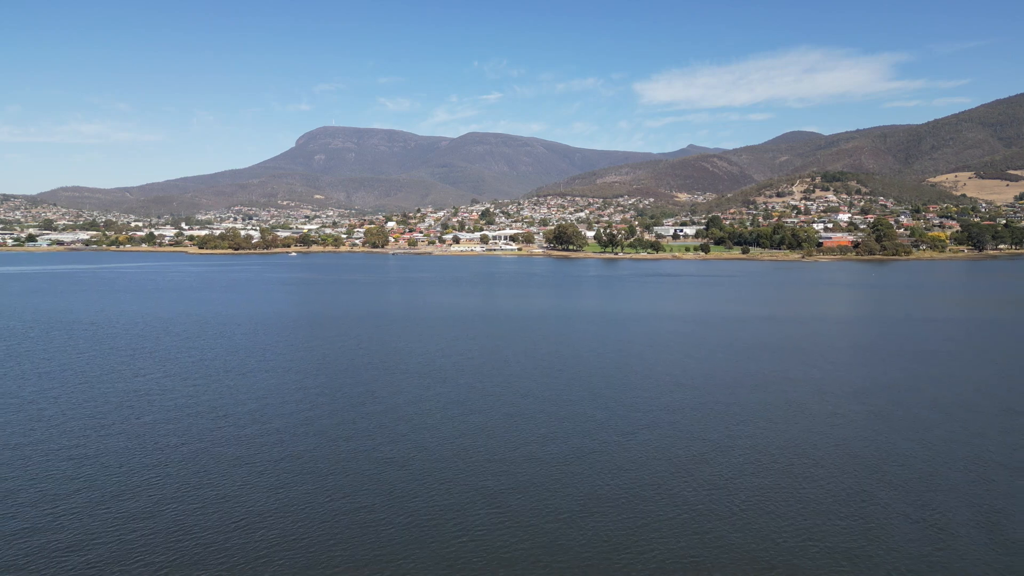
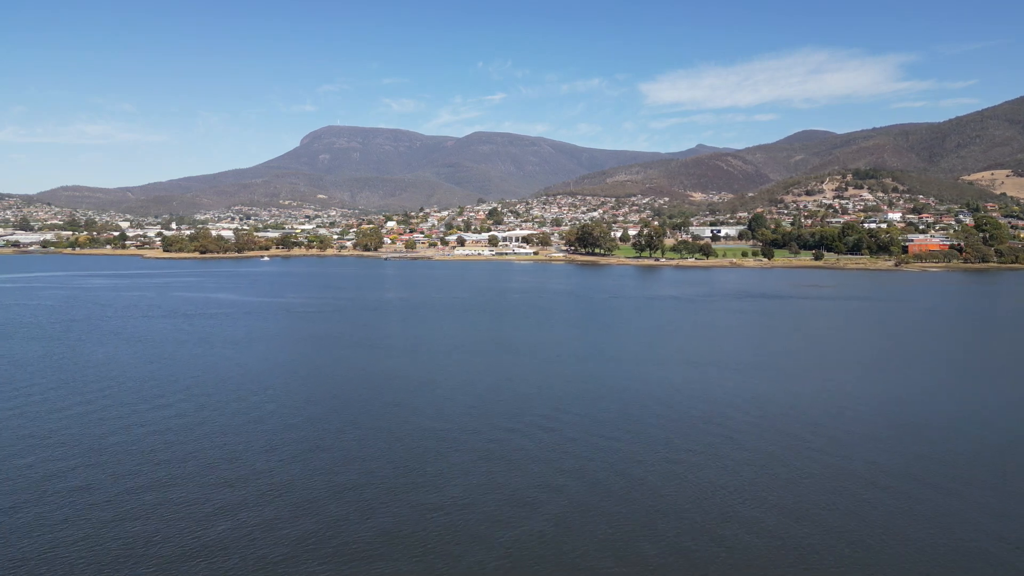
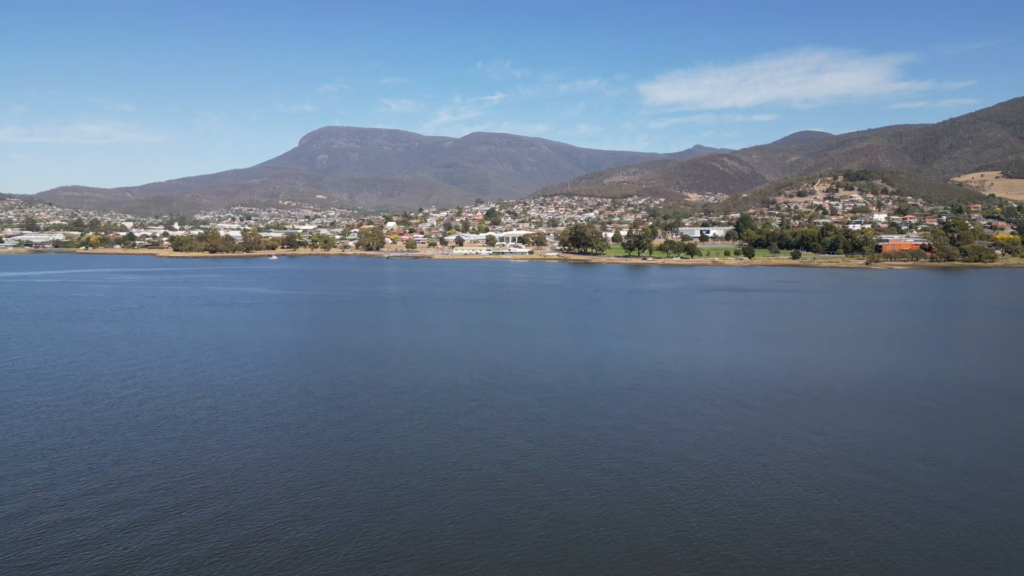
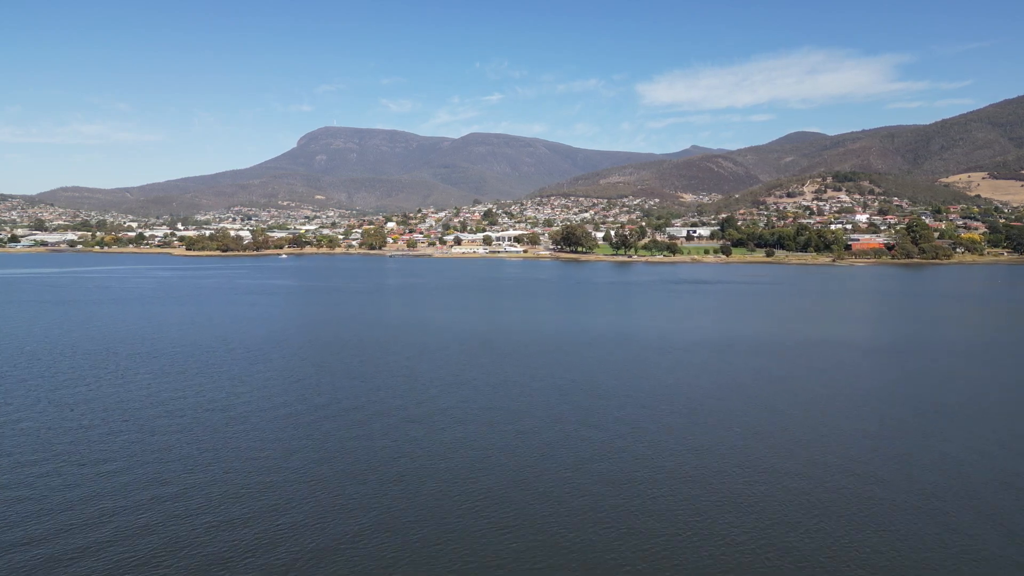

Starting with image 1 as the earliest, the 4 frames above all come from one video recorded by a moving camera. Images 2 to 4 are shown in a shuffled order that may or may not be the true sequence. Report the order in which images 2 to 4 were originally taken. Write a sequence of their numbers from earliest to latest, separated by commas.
4, 3, 2
